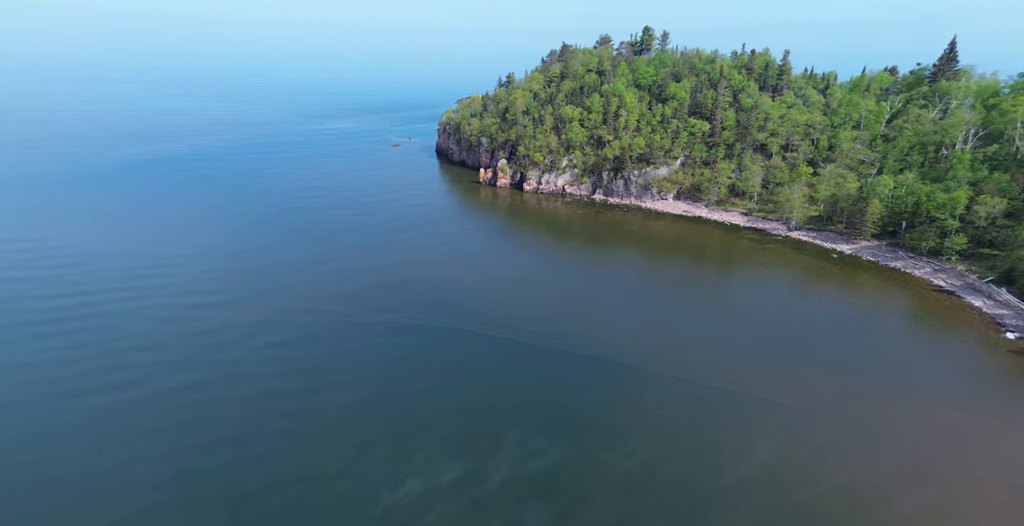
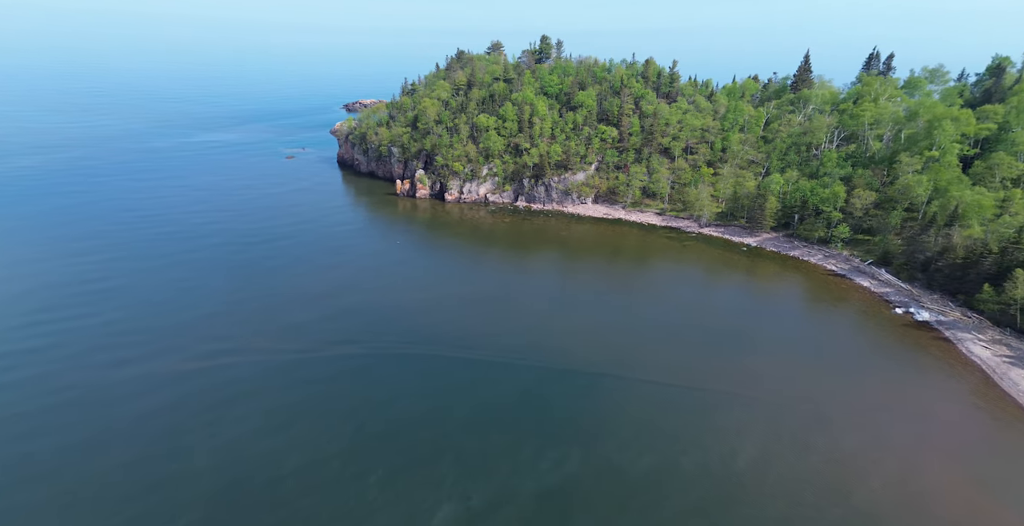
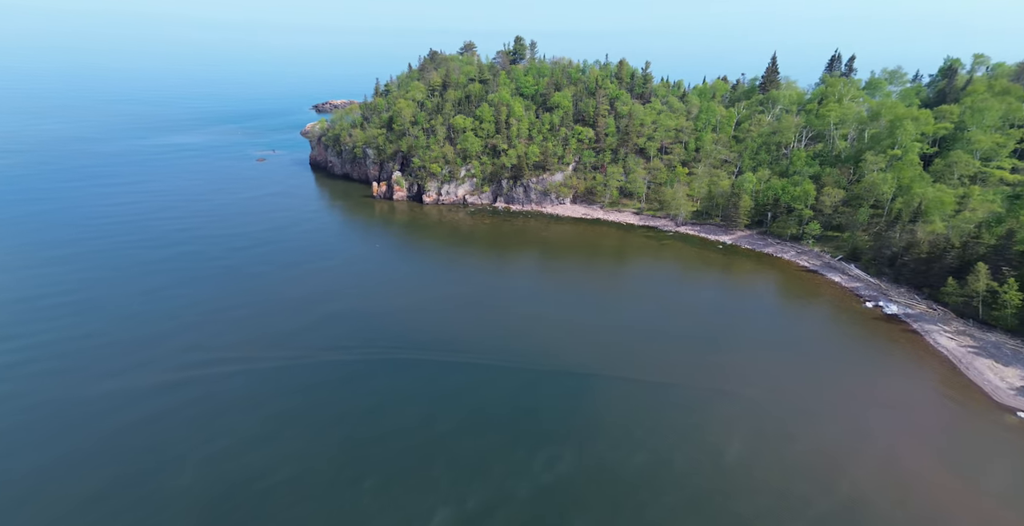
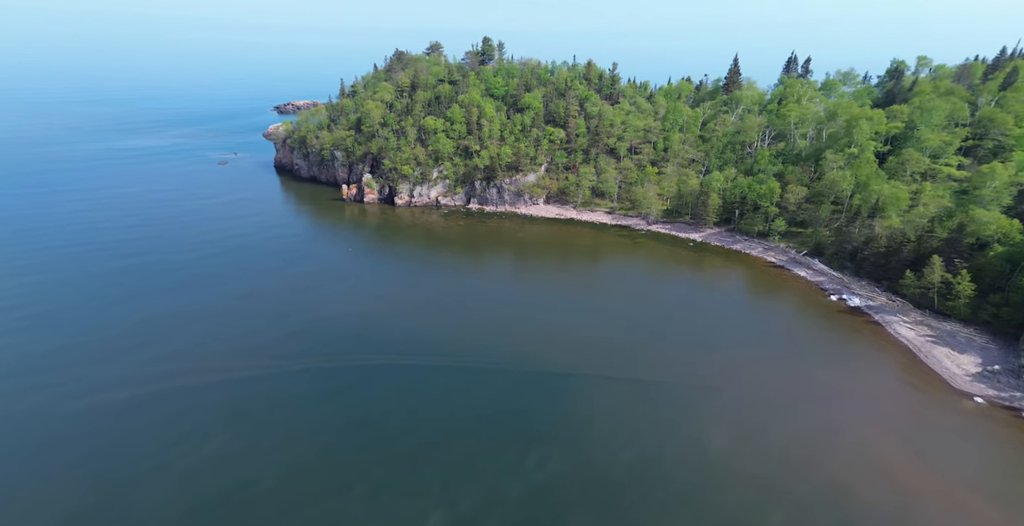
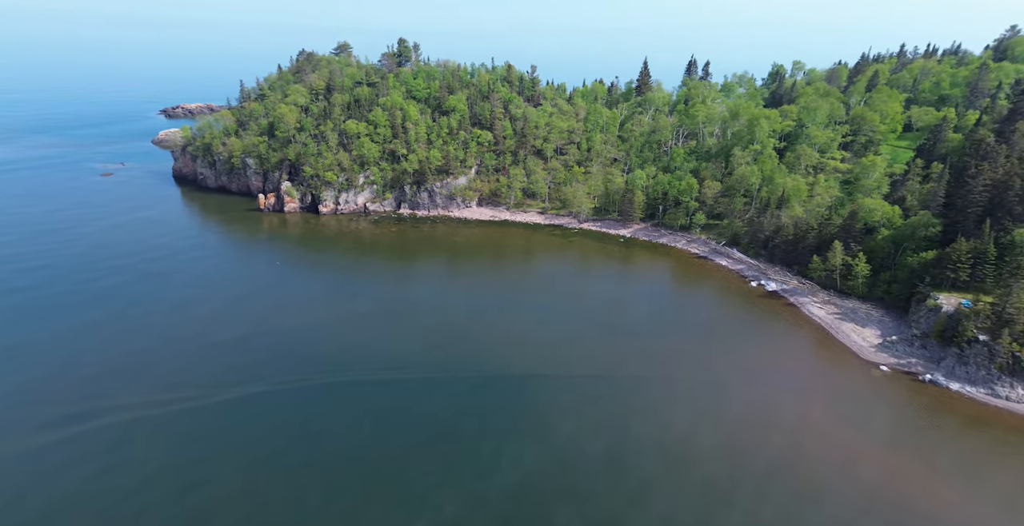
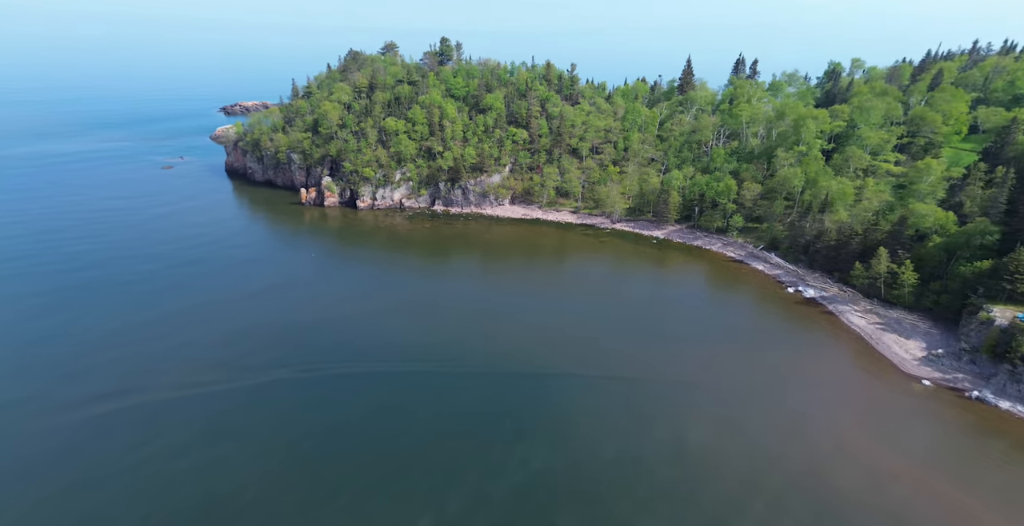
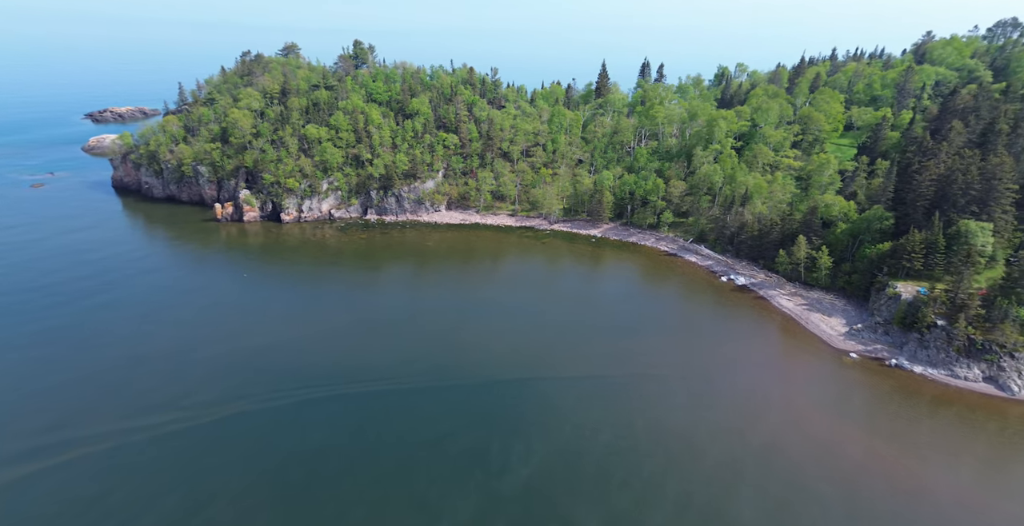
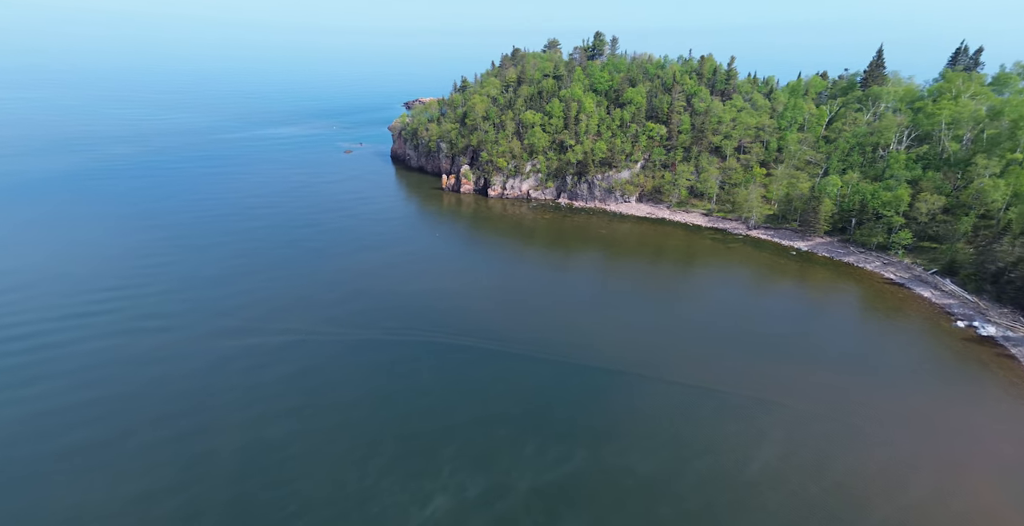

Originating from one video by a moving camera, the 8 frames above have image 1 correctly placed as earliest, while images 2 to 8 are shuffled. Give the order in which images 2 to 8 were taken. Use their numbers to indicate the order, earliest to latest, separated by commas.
8, 2, 3, 4, 6, 5, 7
